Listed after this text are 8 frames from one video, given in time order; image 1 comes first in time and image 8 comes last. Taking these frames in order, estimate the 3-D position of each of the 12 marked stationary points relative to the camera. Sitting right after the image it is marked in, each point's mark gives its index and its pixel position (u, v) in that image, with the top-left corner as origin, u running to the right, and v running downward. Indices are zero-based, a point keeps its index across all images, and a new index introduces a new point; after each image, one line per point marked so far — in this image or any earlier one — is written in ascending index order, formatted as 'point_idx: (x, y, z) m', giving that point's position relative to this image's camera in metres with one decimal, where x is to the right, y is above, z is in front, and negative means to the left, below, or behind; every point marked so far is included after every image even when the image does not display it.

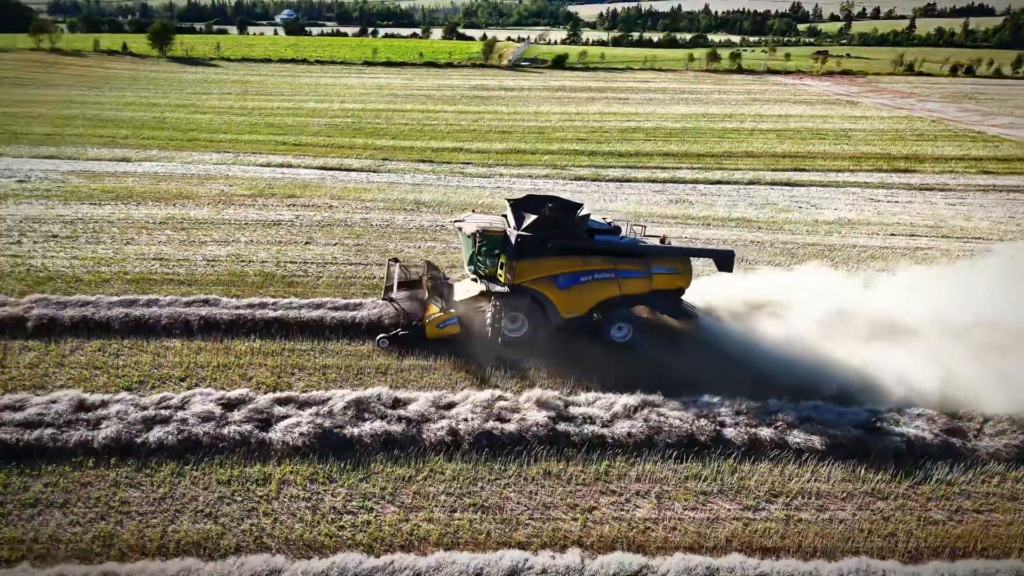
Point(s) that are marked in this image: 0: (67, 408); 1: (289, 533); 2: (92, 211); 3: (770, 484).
0: (-5.4, -1.5, +8.9) m
1: (-2.2, -2.4, +7.3) m
2: (-10.2, +1.9, +17.9) m
3: (+3.0, -2.3, +8.5) m
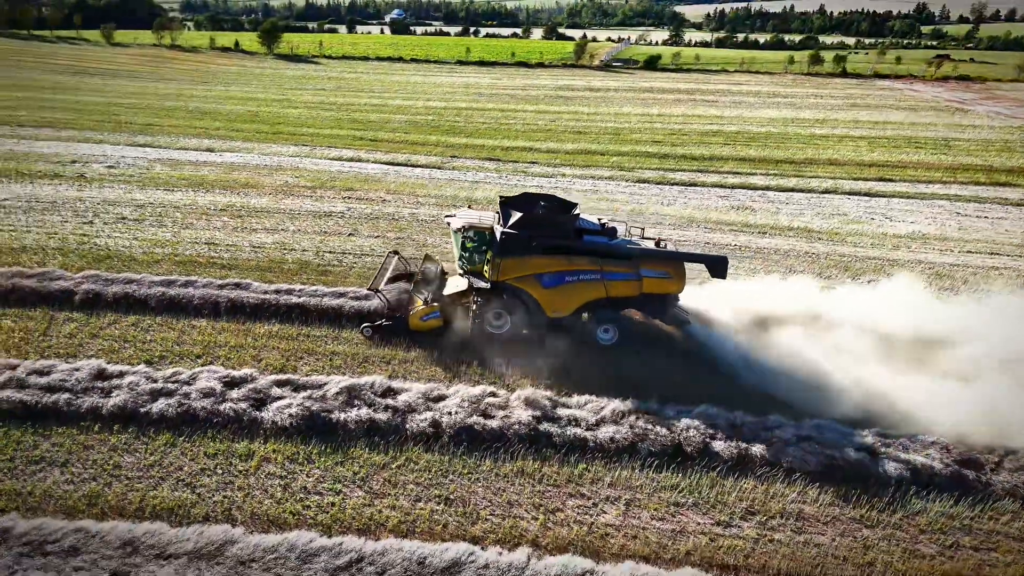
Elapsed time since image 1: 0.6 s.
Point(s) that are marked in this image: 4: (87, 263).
0: (-5.6, -1.2, +9.6) m
1: (-2.7, -2.3, +7.6) m
2: (-9.1, +2.4, +19.1) m
3: (+2.6, -2.4, +8.2) m
4: (-8.0, +0.5, +13.9) m
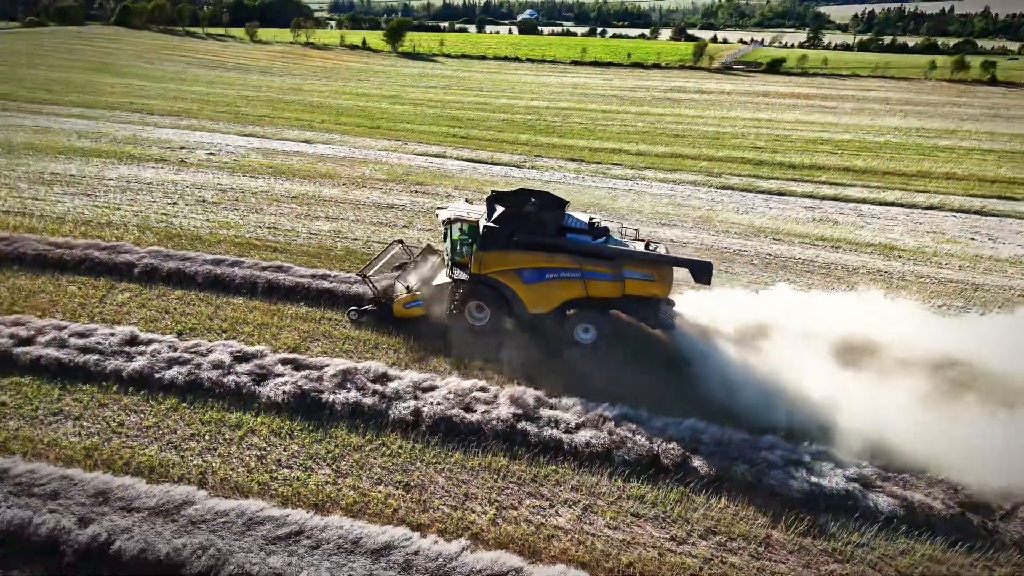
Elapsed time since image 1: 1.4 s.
0: (-5.7, -0.8, +10.5) m
1: (-3.2, -2.1, +8.1) m
2: (-7.4, +3.0, +20.5) m
3: (+2.2, -2.5, +7.9) m
4: (-7.3, +1.0, +15.1) m
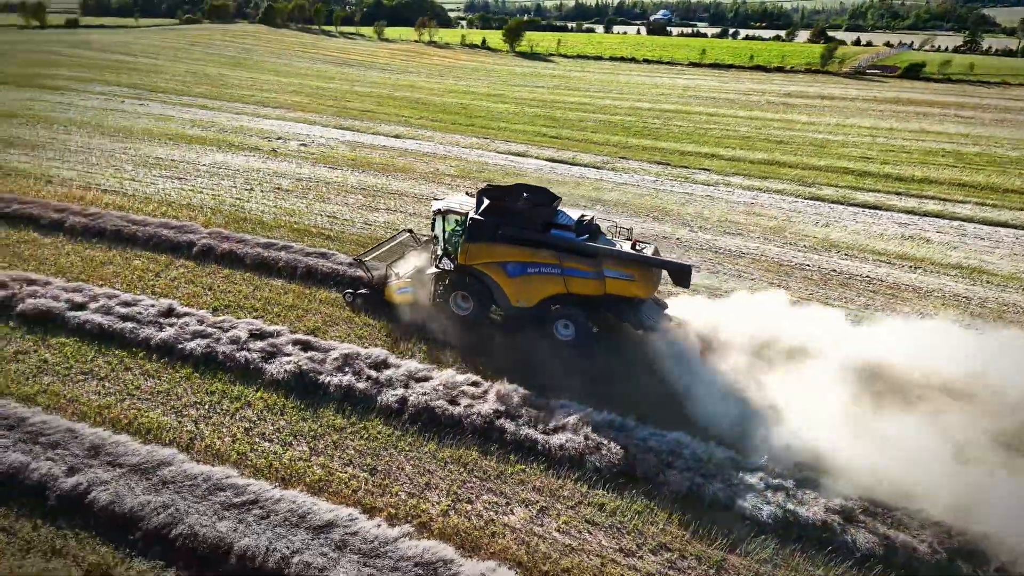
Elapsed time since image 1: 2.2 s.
0: (-5.5, -0.4, +11.4) m
1: (-3.5, -1.8, +8.7) m
2: (-5.5, +3.4, +21.5) m
3: (+1.7, -2.6, +7.7) m
4: (-6.4, +1.4, +16.2) m
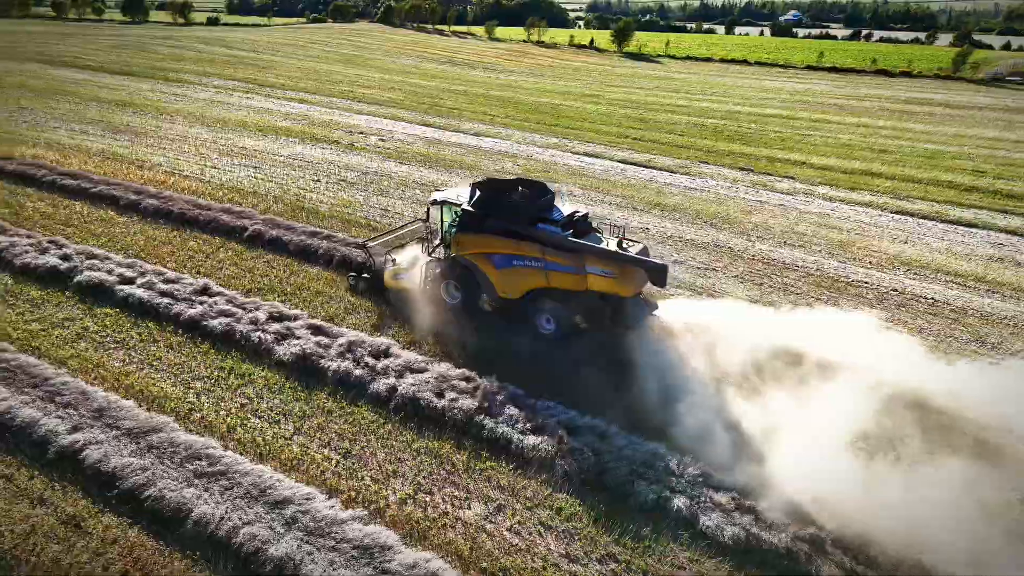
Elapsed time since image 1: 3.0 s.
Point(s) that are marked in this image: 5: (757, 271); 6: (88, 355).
0: (-5.3, -0.1, +12.3) m
1: (-3.8, -1.6, +9.2) m
2: (-3.7, +3.7, +22.2) m
3: (+1.1, -2.7, +7.5) m
4: (-5.4, +1.8, +17.1) m
5: (+5.2, +0.4, +15.5) m
6: (-6.0, -1.0, +10.4) m
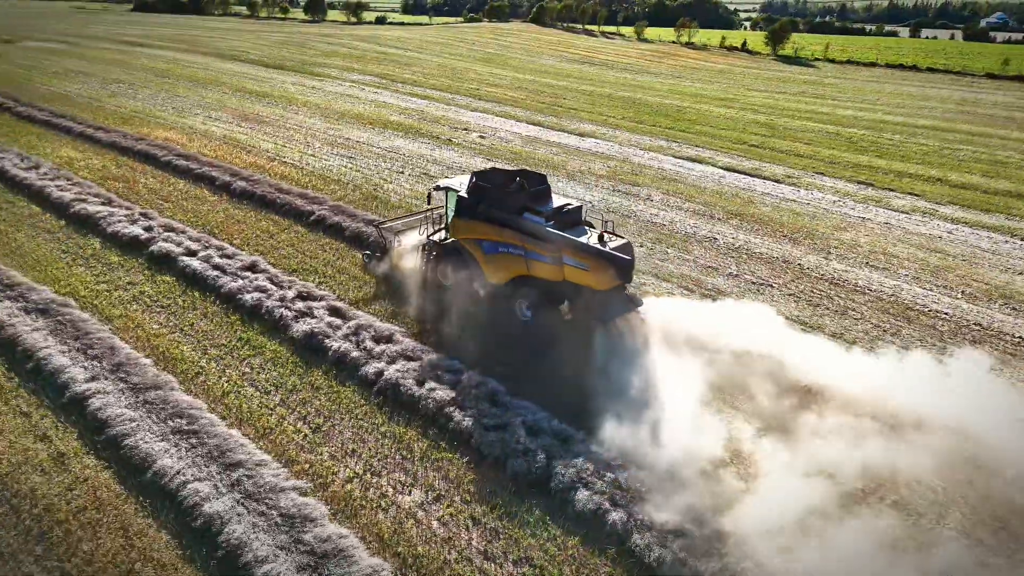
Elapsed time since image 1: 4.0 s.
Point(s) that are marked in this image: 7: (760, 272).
0: (-4.9, +0.4, +13.3) m
1: (-4.1, -1.2, +10.0) m
2: (-1.0, +3.9, +22.7) m
3: (+0.3, -2.7, +7.4) m
4: (-3.8, +2.2, +18.0) m
5: (+6.0, -0.1, +14.5) m
6: (-6.0, -0.5, +11.6) m
7: (+5.2, +0.3, +15.2) m
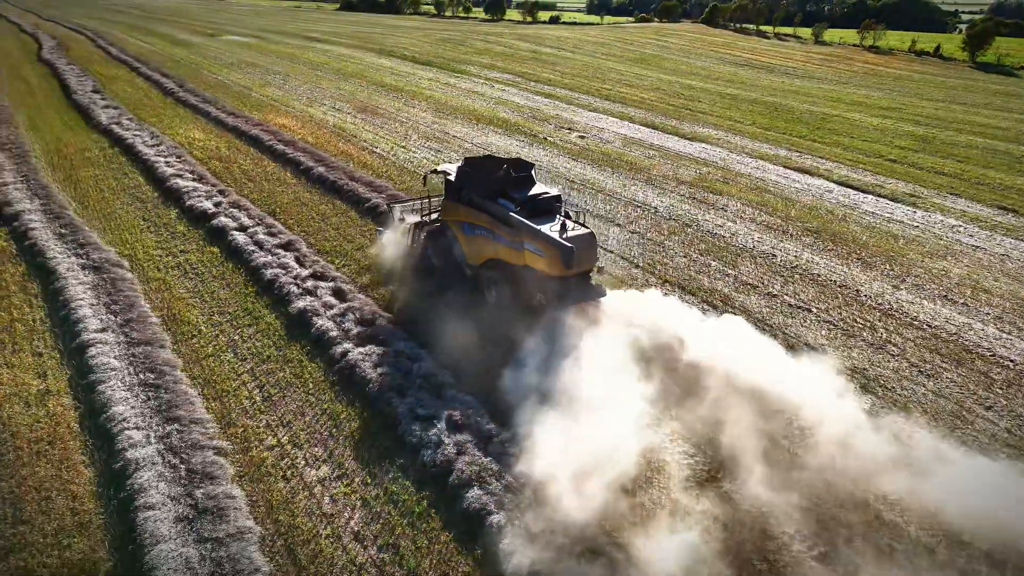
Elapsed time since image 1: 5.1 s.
0: (-4.6, +0.8, +14.3) m
1: (-4.6, -0.8, +11.0) m
2: (+1.5, +3.9, +22.7) m
3: (-1.1, -2.6, +7.5) m
4: (-2.3, +2.5, +18.7) m
5: (+6.3, -0.6, +13.1) m
6: (-6.1, +0.1, +12.9) m
7: (+5.6, -0.1, +14.0) m
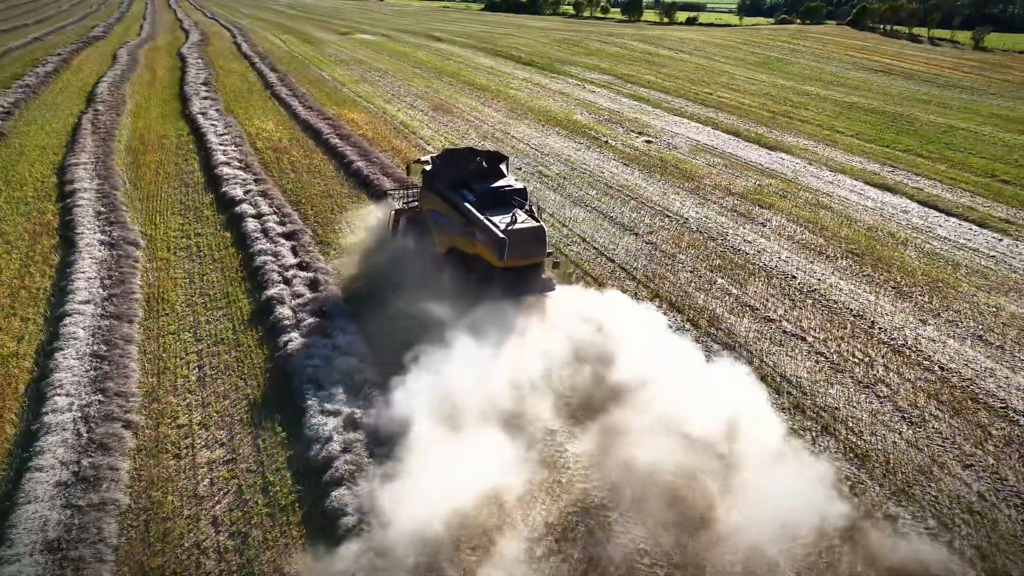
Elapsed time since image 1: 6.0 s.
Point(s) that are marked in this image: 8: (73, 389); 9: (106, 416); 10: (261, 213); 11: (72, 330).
0: (-4.7, +1.1, +14.9) m
1: (-5.4, -0.5, +11.7) m
2: (+3.0, +3.7, +22.1) m
3: (-2.6, -2.5, +7.6) m
4: (-1.6, +2.6, +18.8) m
5: (+5.7, -1.1, +11.9) m
6: (-6.4, +0.5, +13.8) m
7: (+5.2, -0.6, +12.9) m
8: (-5.7, -1.3, +9.6) m
9: (-5.0, -1.6, +9.1) m
10: (-5.5, +1.6, +16.0) m
11: (-6.5, -0.7, +10.9) m
